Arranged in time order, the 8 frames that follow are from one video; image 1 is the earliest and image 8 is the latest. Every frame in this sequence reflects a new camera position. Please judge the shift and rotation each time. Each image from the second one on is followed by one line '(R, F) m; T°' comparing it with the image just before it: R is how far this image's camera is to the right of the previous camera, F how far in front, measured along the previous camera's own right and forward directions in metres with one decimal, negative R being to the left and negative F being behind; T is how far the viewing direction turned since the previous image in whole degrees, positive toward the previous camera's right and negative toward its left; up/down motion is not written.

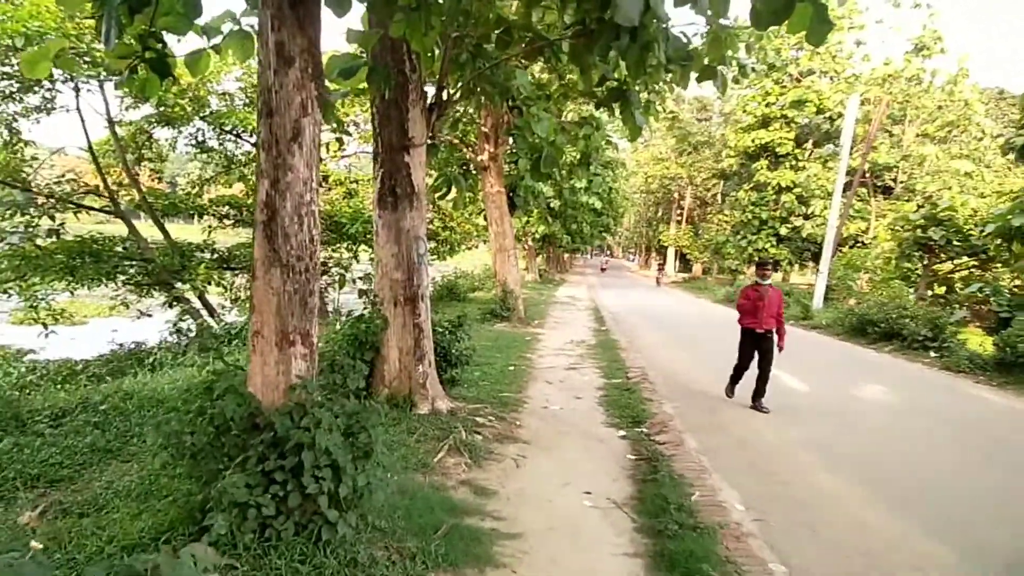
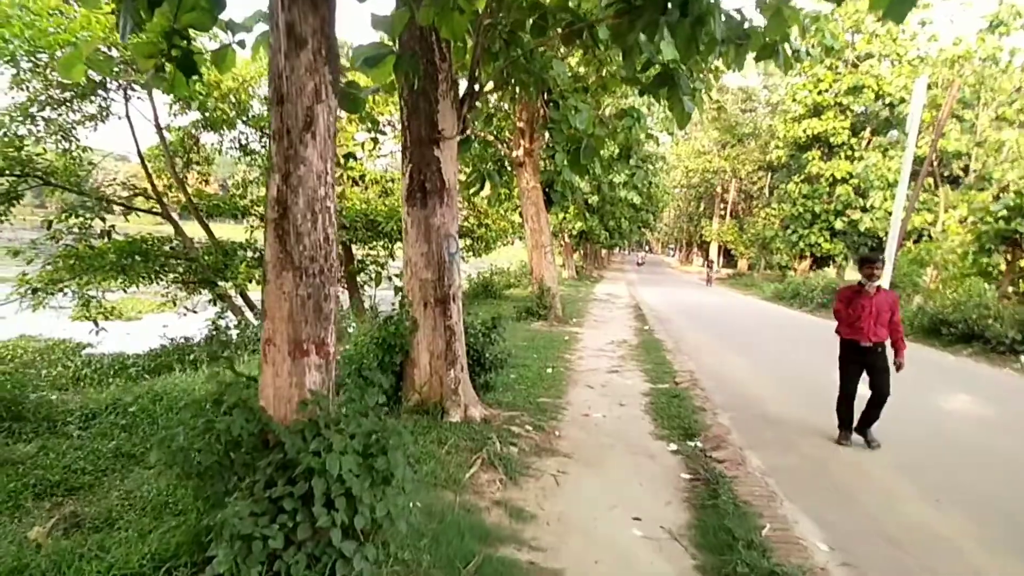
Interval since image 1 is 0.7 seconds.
(0.0, +0.3) m; -3°
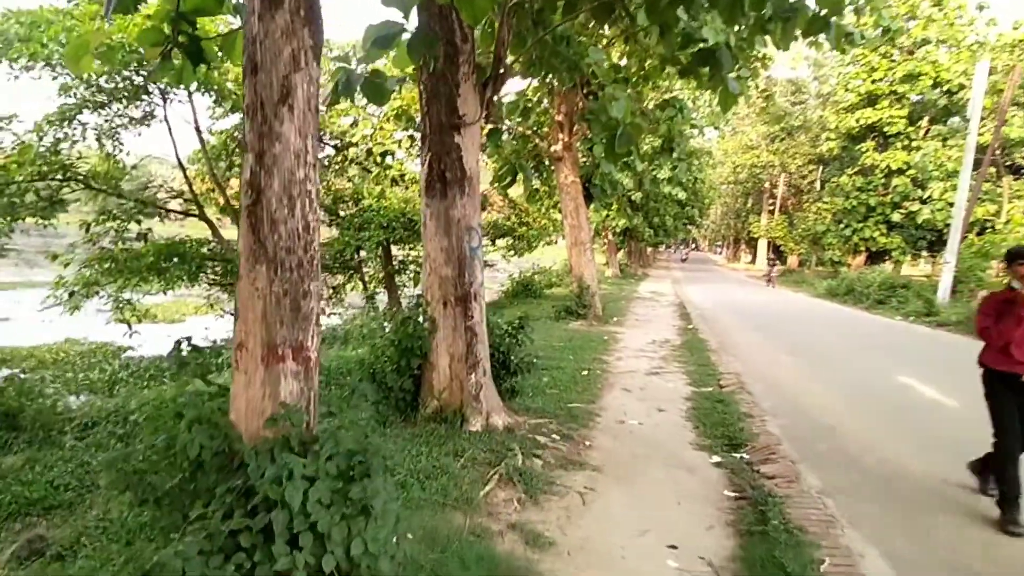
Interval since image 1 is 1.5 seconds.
(+0.1, +0.4) m; -4°
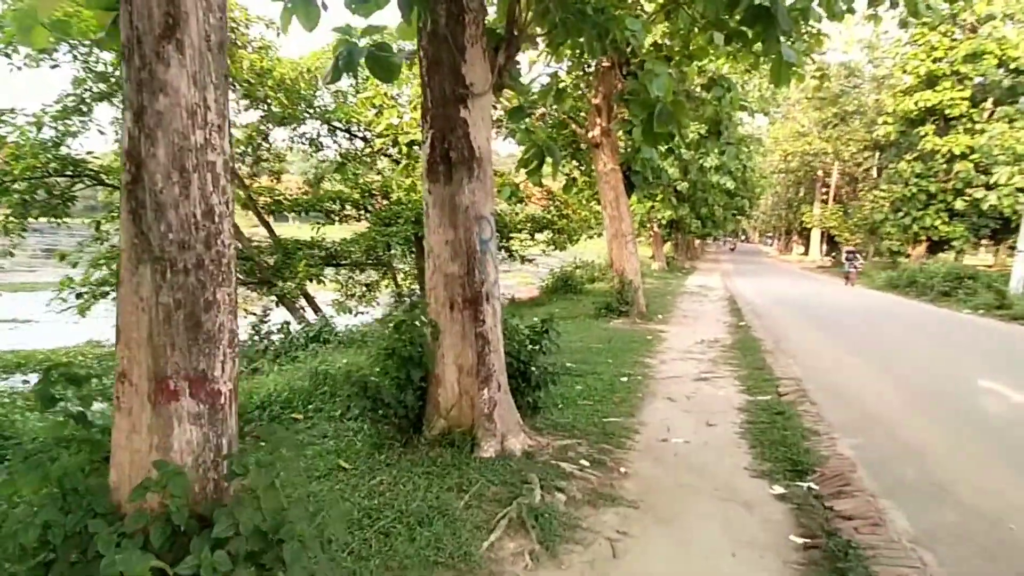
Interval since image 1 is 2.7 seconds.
(+0.2, +0.7) m; -4°
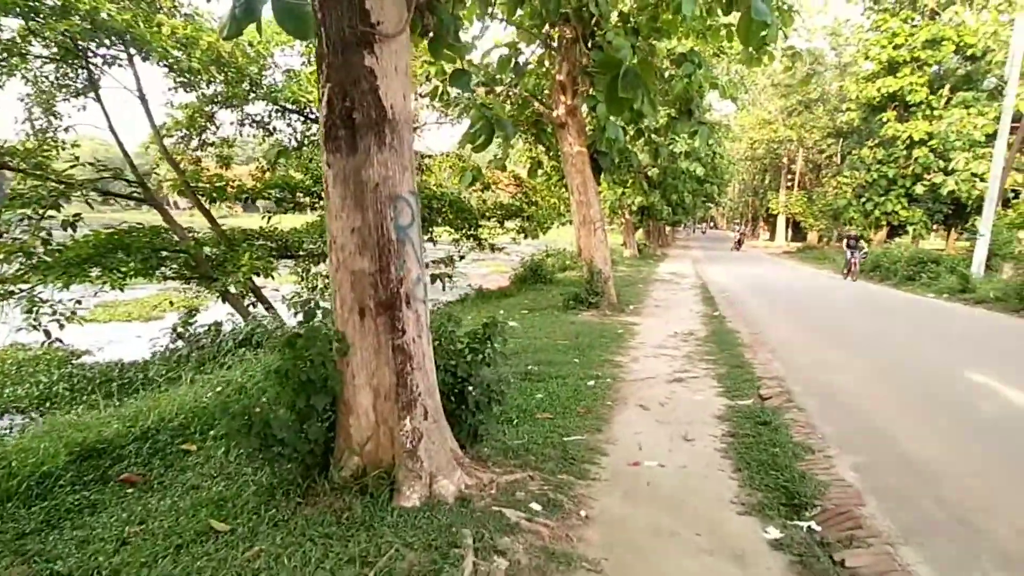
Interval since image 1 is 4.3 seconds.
(+0.2, +0.8) m; +2°
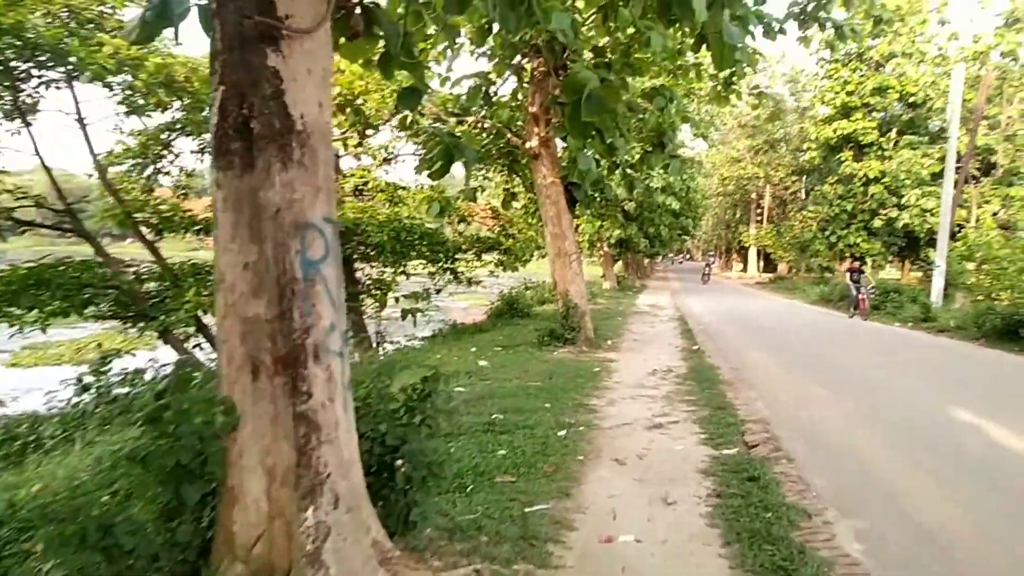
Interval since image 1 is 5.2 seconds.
(+0.2, +0.6) m; +2°
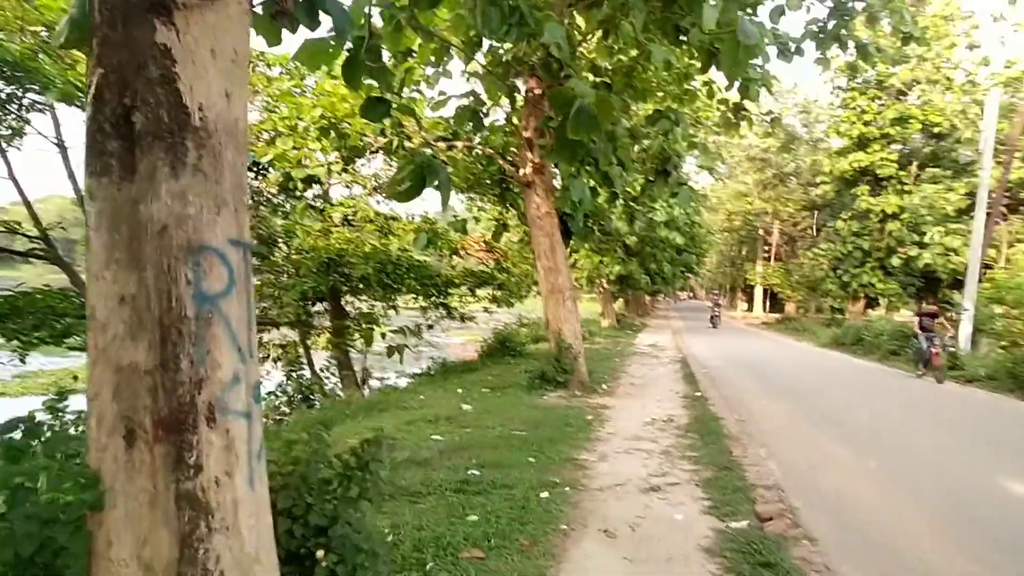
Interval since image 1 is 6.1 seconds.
(+0.2, +0.6) m; 0°
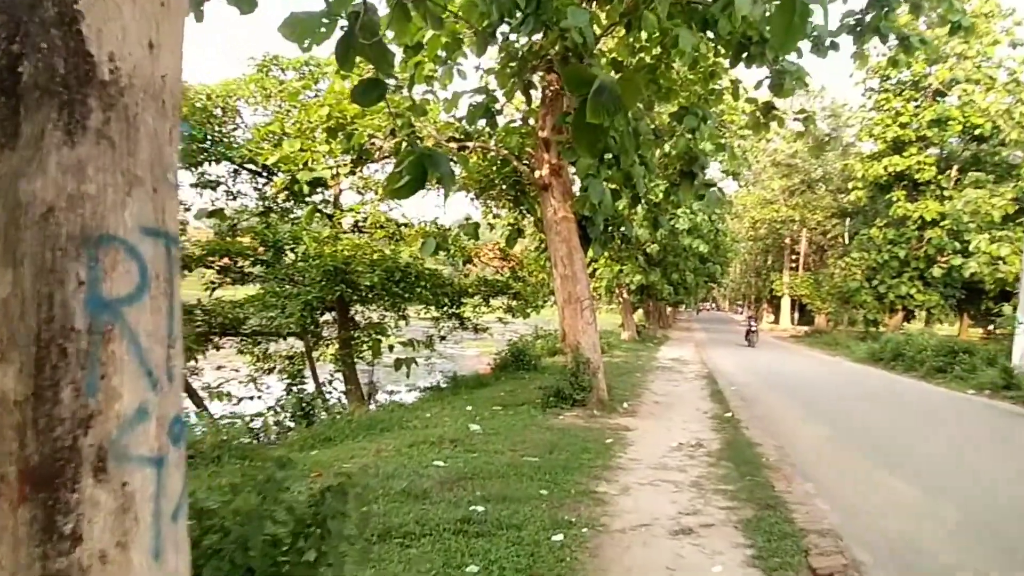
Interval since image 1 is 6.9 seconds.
(+0.1, +0.7) m; -2°
